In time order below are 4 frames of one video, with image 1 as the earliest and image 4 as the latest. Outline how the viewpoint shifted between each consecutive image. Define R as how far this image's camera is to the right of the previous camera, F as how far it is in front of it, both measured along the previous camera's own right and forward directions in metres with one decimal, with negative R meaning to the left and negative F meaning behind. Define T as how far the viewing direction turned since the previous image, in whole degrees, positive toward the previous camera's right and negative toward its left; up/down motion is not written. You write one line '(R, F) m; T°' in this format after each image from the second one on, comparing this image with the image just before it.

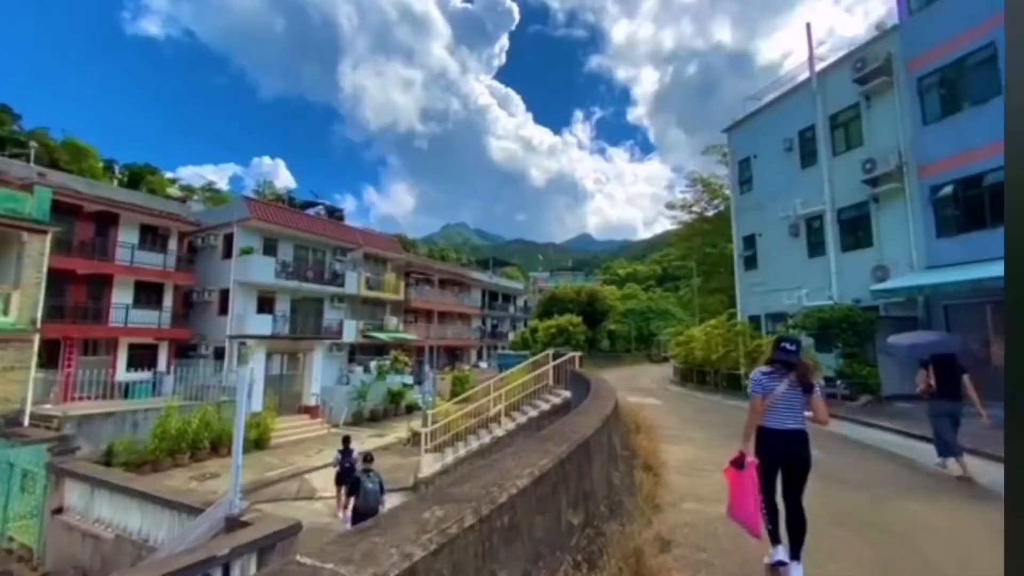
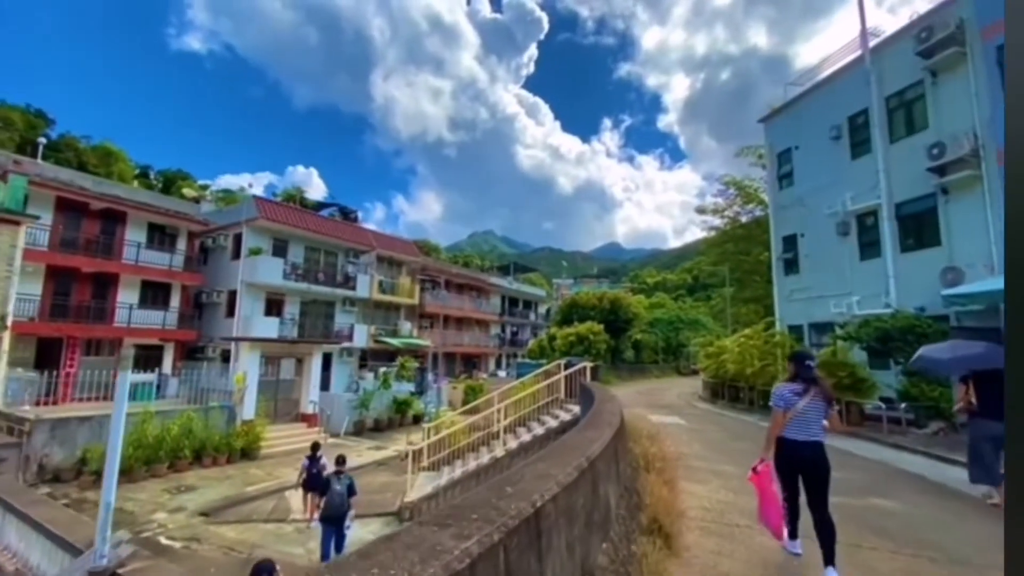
(+0.4, +1.0) m; -3°
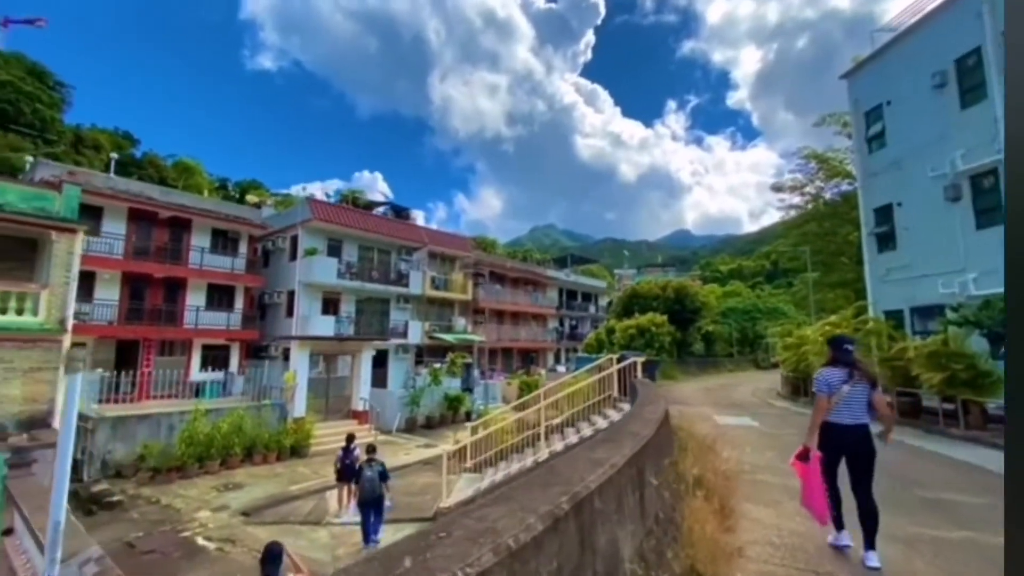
(+0.4, +0.7) m; -8°
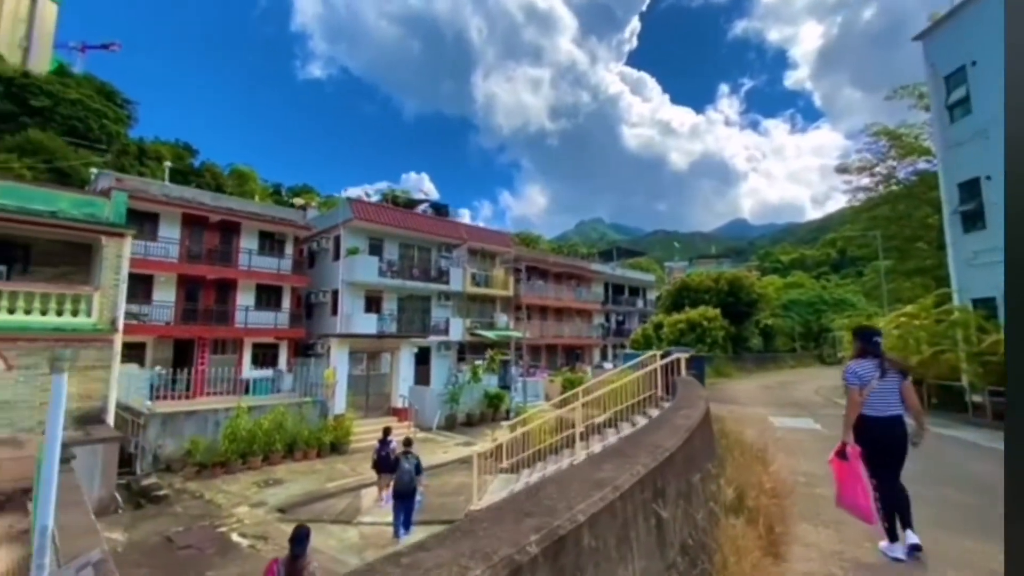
(+0.3, +0.4) m; -6°
